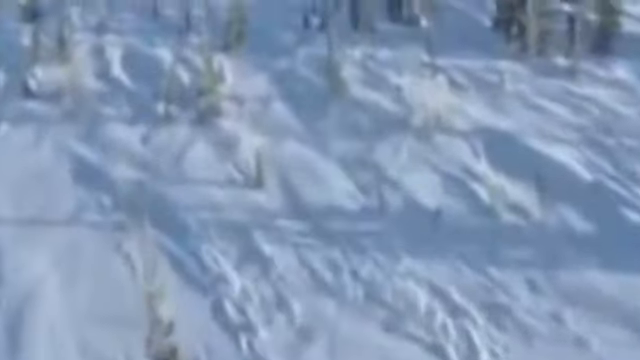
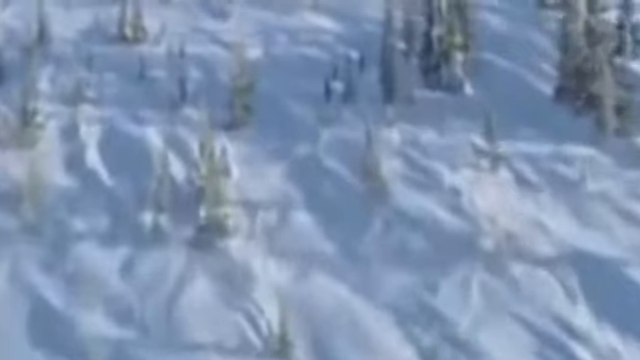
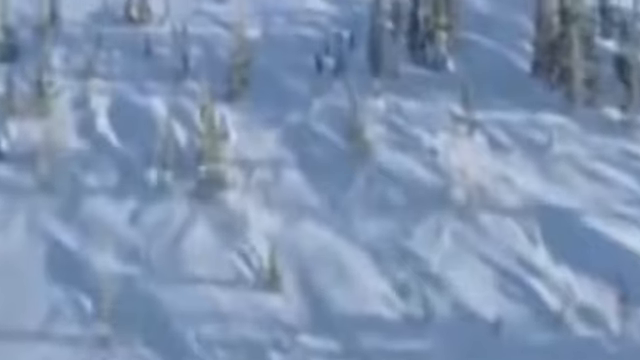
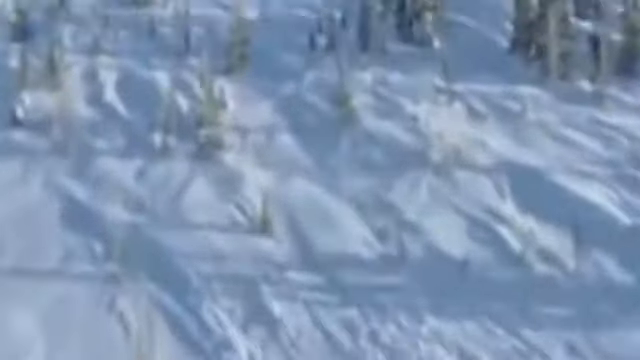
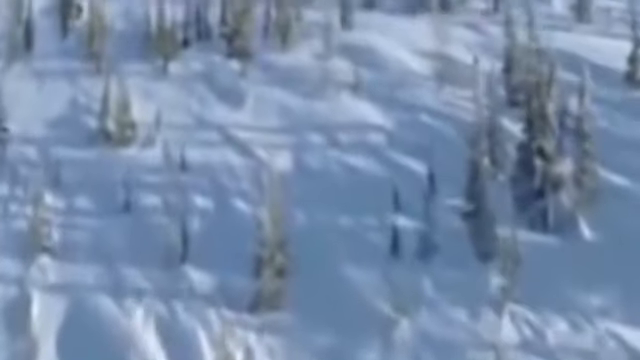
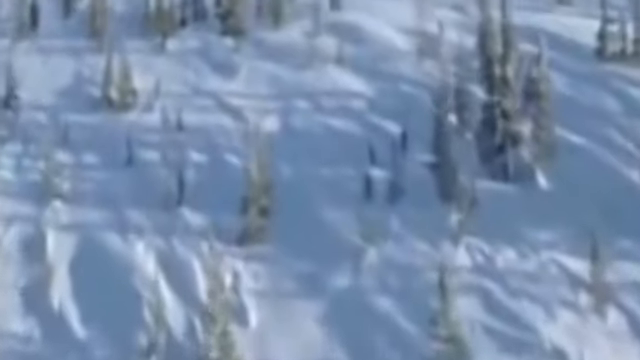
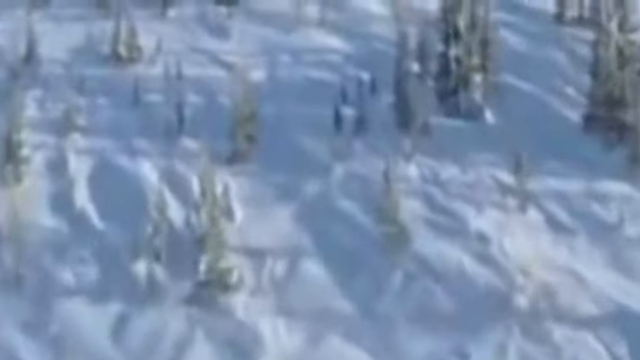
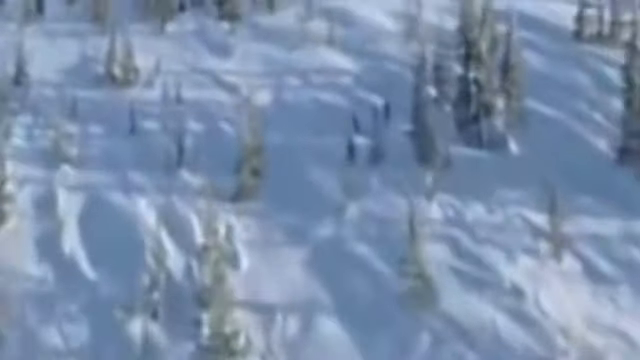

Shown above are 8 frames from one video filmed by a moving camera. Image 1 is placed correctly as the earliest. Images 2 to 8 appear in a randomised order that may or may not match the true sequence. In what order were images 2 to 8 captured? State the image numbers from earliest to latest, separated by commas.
4, 3, 2, 7, 8, 6, 5
